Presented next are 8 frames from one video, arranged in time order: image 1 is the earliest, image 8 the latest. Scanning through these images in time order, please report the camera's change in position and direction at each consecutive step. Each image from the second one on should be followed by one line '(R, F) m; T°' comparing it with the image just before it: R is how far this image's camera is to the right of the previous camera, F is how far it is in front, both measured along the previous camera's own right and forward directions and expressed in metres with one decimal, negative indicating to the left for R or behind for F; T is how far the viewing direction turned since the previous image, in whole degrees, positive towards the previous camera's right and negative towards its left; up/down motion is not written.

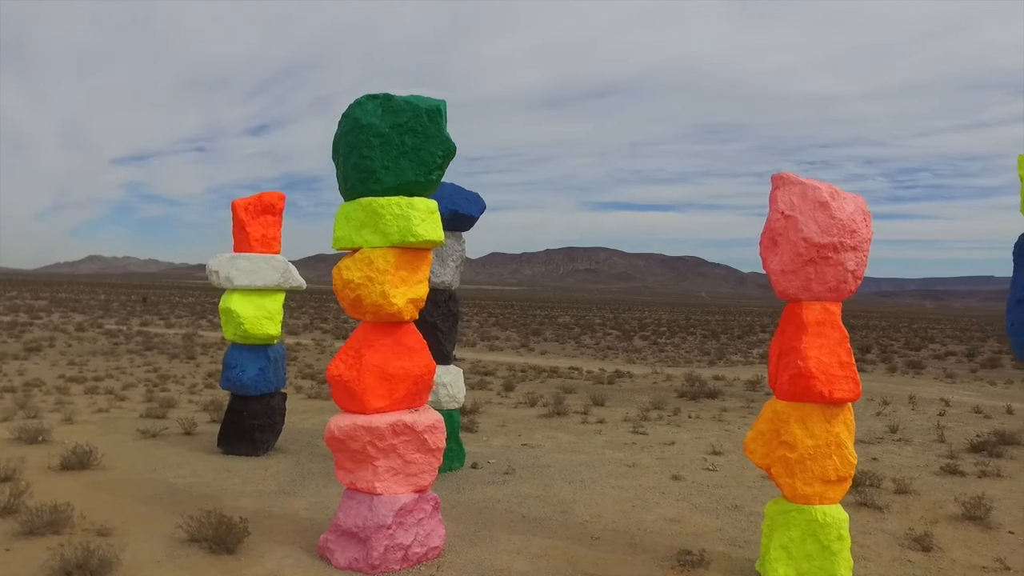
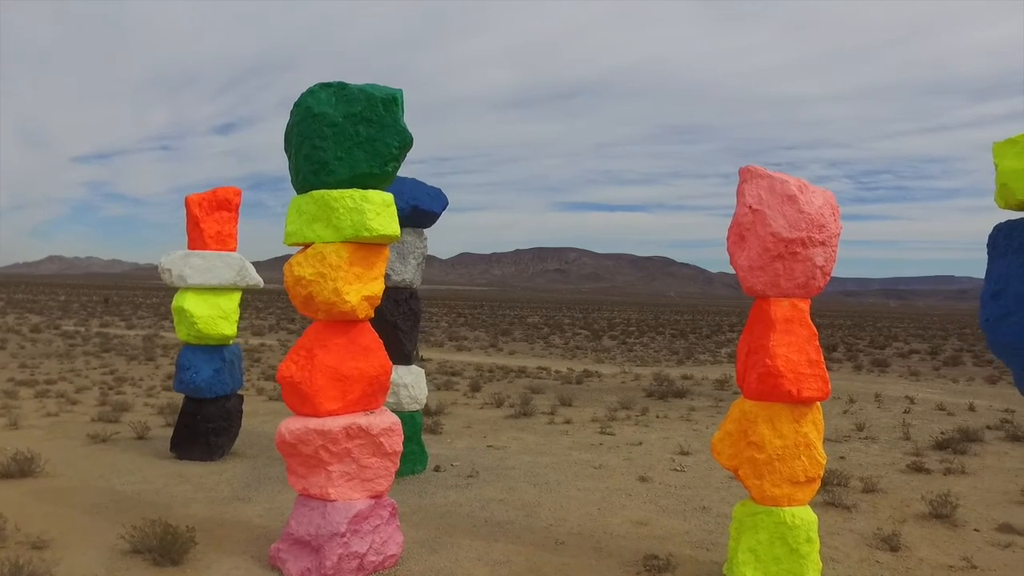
(+0.1, +0.2) m; +2°
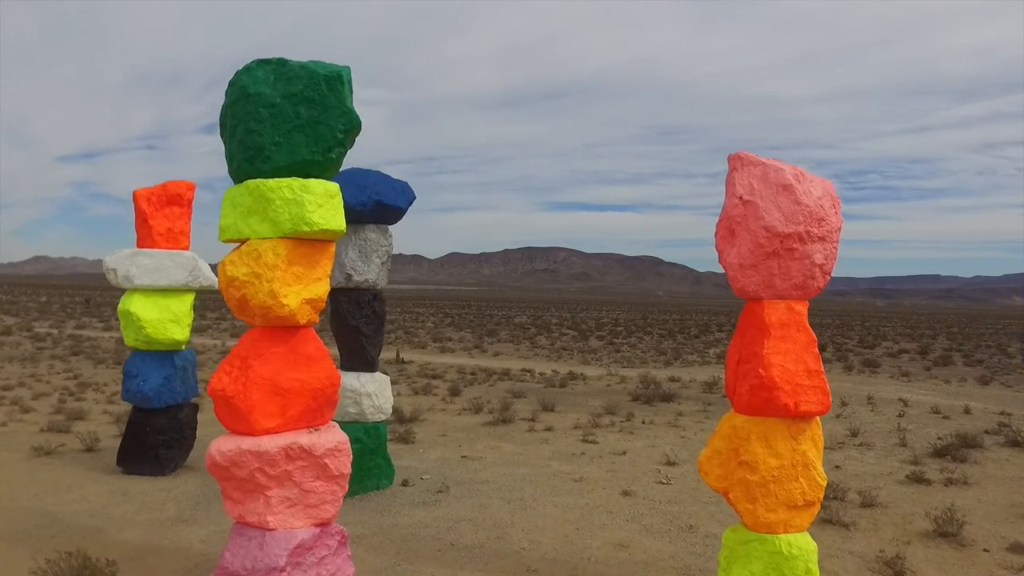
(+0.2, +0.6) m; +1°
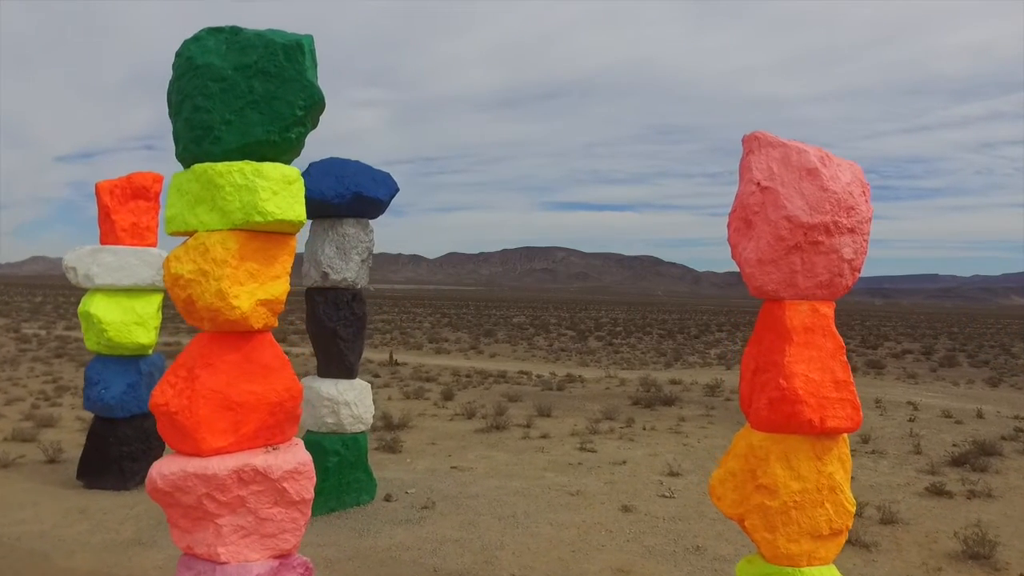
(+0.1, +0.6) m; 0°
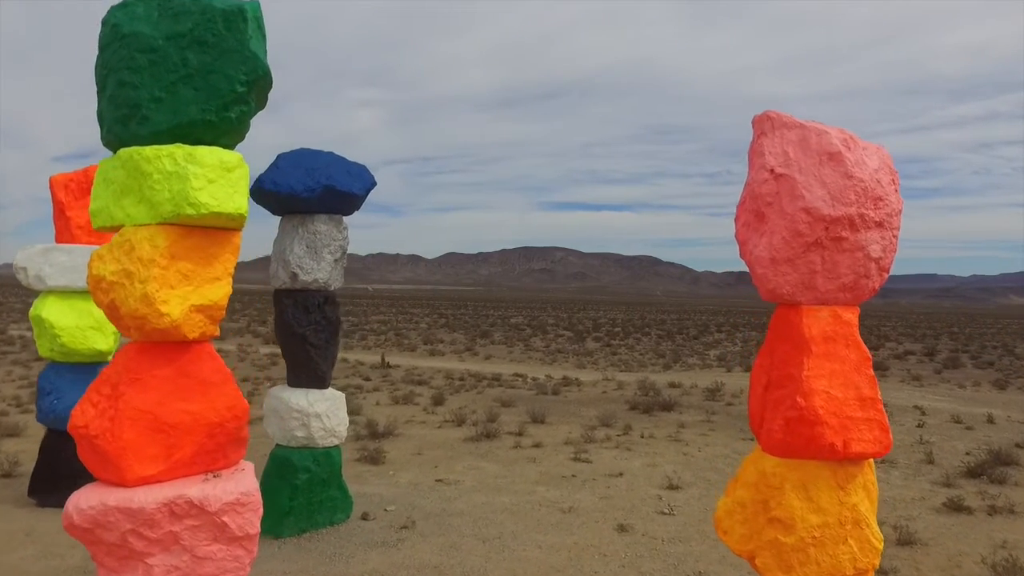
(+0.1, +0.6) m; 0°
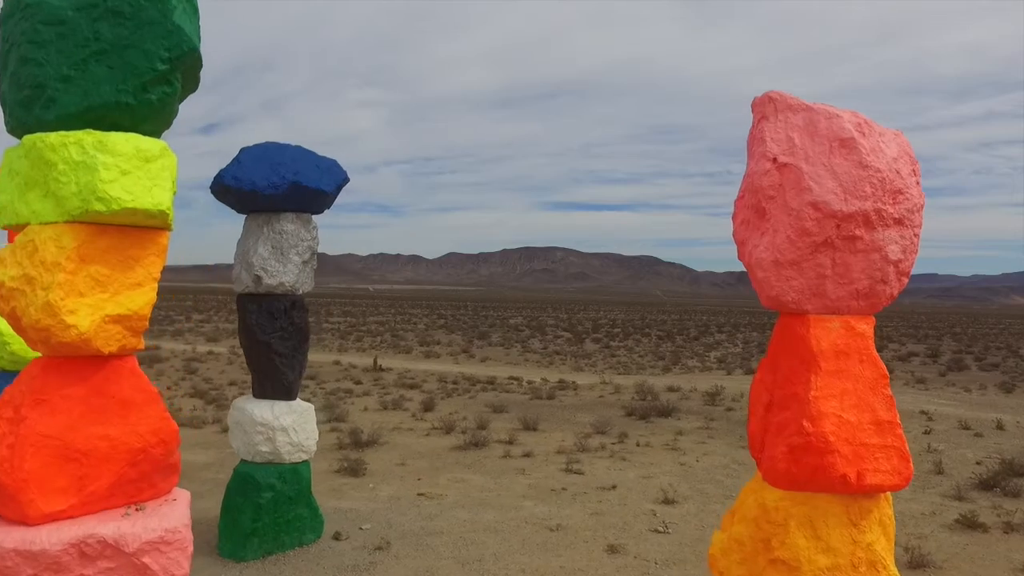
(+0.2, +0.5) m; 0°
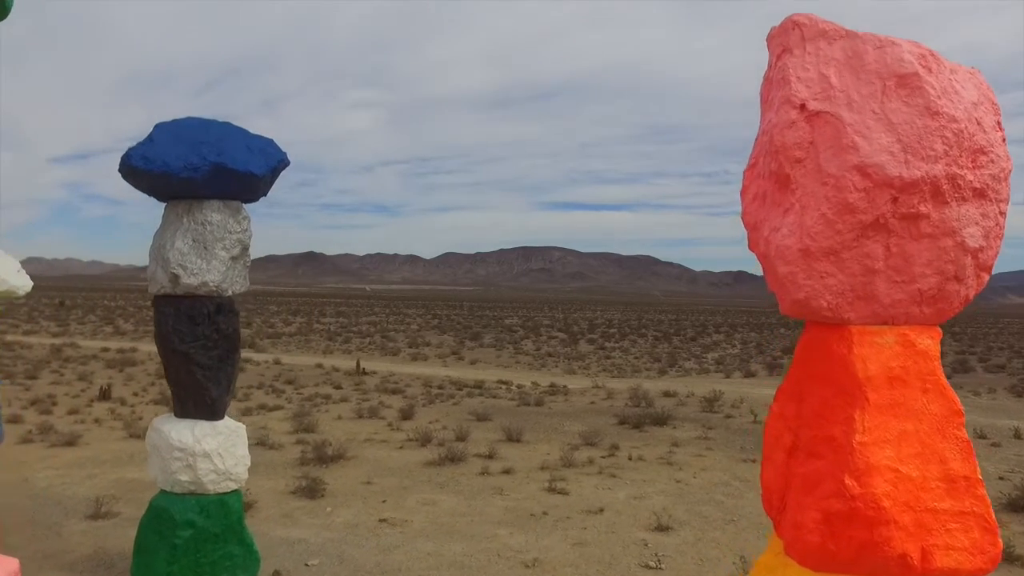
(+0.2, +0.9) m; 0°
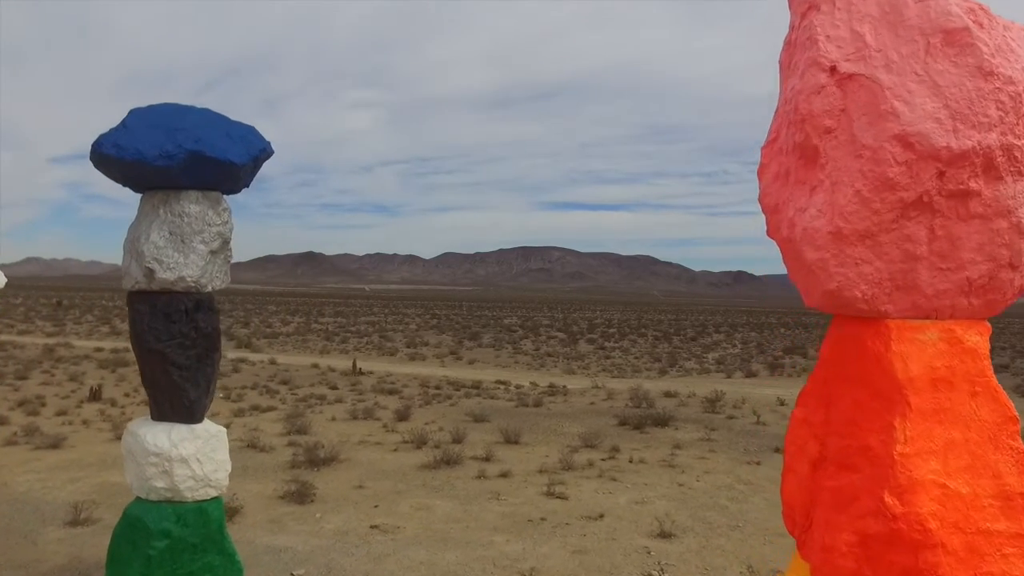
(0.0, +0.3) m; 0°
